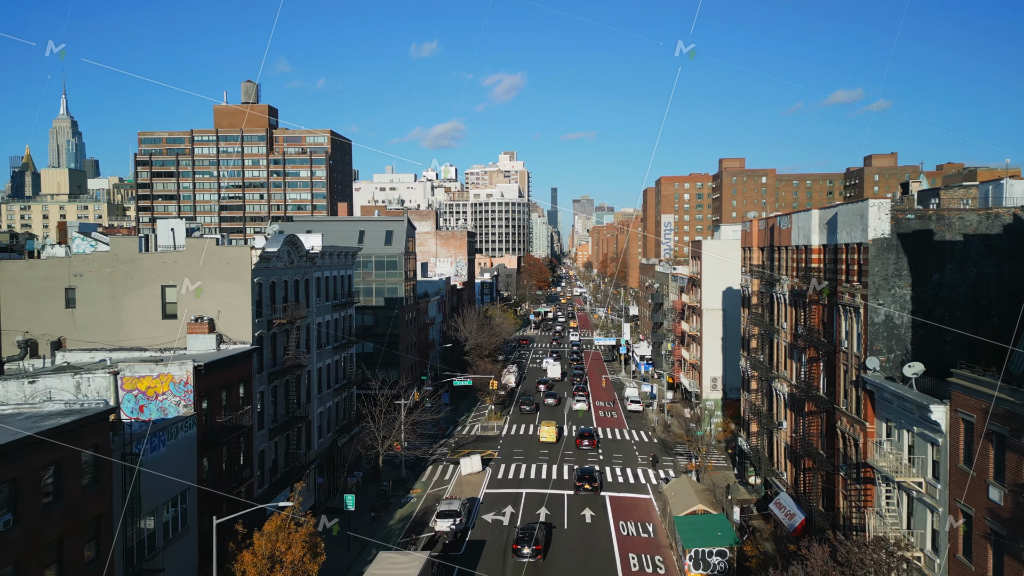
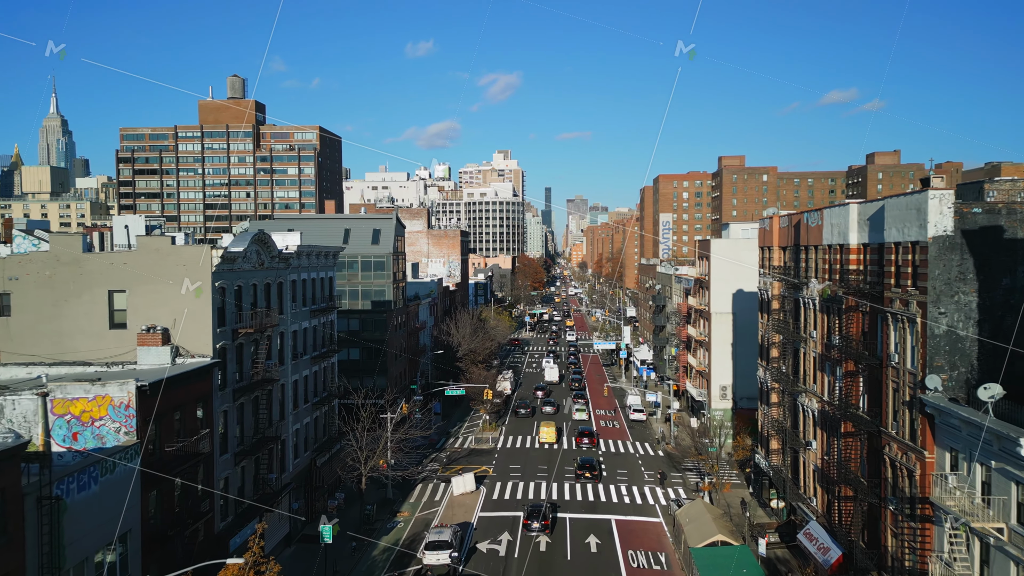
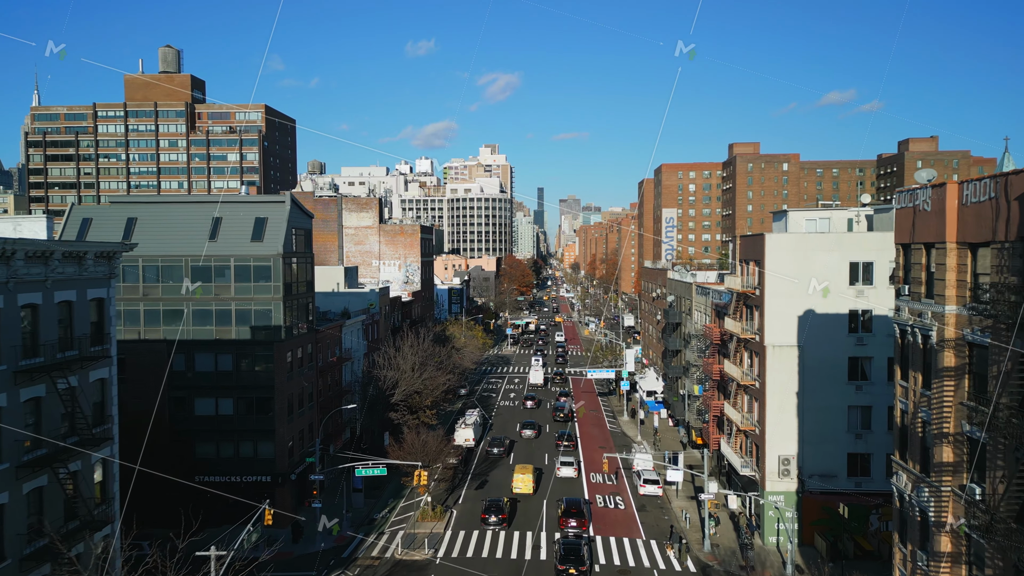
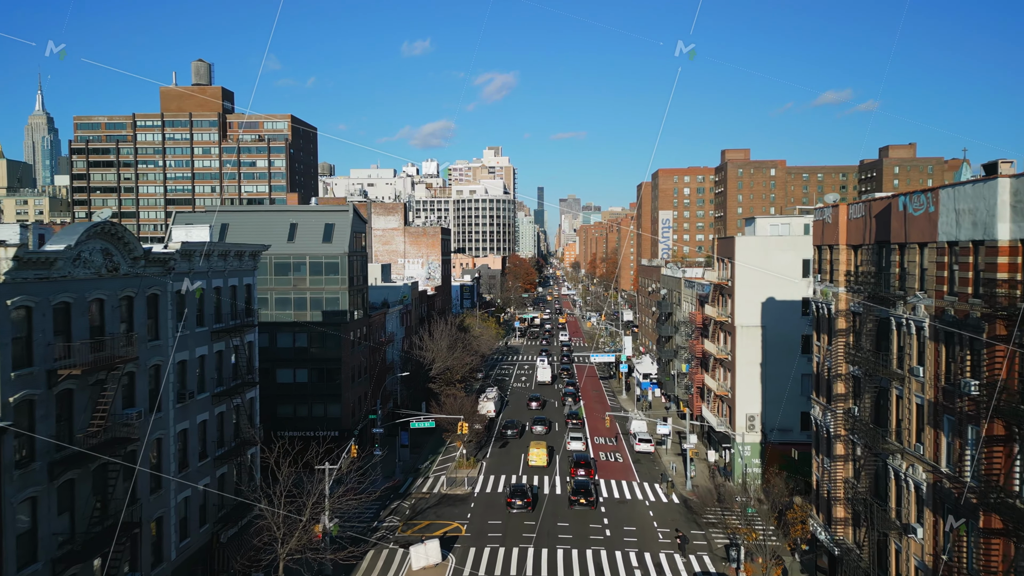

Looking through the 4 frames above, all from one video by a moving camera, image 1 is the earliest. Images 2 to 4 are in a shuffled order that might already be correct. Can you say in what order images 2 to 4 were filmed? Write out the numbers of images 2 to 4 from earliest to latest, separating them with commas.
2, 4, 3
